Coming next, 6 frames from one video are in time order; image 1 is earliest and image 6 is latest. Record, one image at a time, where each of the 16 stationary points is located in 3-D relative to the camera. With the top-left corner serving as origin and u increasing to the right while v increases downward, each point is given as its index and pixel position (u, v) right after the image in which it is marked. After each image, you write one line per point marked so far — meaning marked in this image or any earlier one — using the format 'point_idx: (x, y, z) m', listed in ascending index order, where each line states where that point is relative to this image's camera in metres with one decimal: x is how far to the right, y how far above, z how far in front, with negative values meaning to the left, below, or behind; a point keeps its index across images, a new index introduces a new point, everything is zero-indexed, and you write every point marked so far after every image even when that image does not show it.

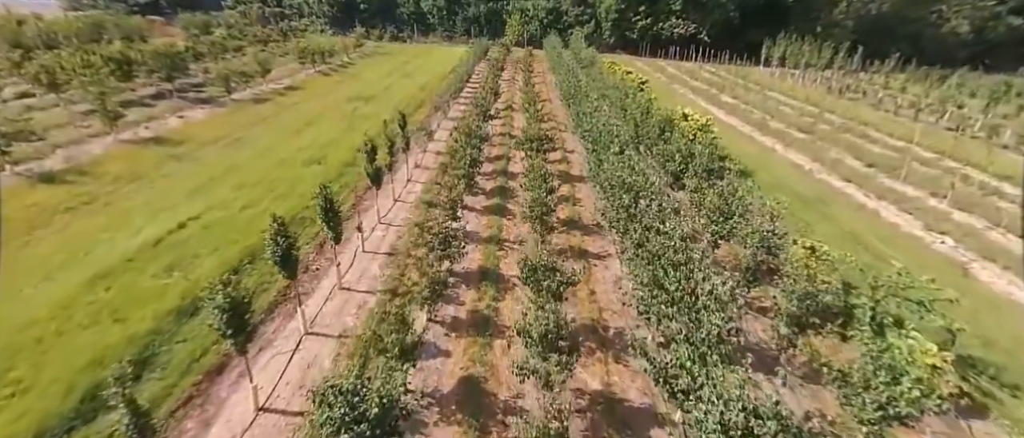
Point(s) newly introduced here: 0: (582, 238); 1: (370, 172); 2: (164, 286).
0: (+2.7, -0.7, +17.1) m
1: (-5.1, +1.7, +16.0) m
2: (-9.2, -1.8, +11.8) m
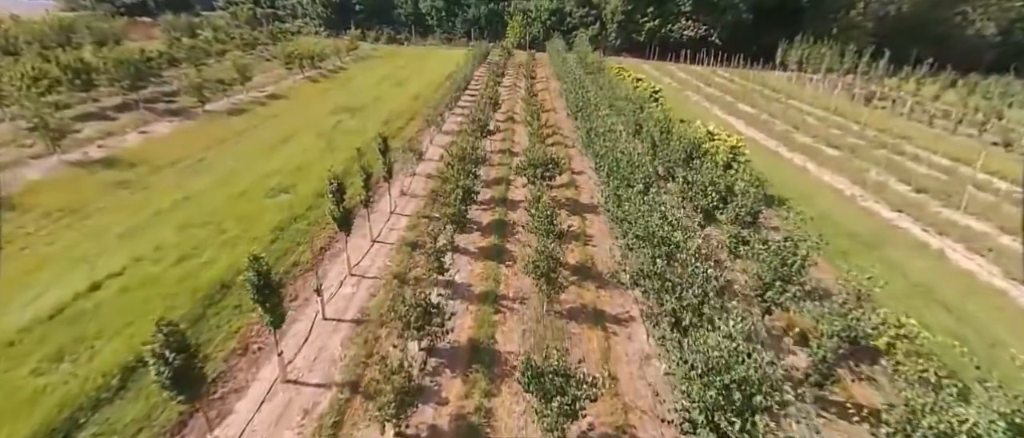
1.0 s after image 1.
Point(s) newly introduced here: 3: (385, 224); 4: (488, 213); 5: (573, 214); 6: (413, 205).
0: (+2.7, -2.3, +14.0) m
1: (-5.1, +0.1, +13.0) m
2: (-9.3, -3.3, +8.8) m
3: (-4.9, -0.2, +17.3) m
4: (-1.0, +0.3, +19.2) m
5: (+2.6, +0.2, +19.4) m
6: (-4.2, +0.6, +19.0) m
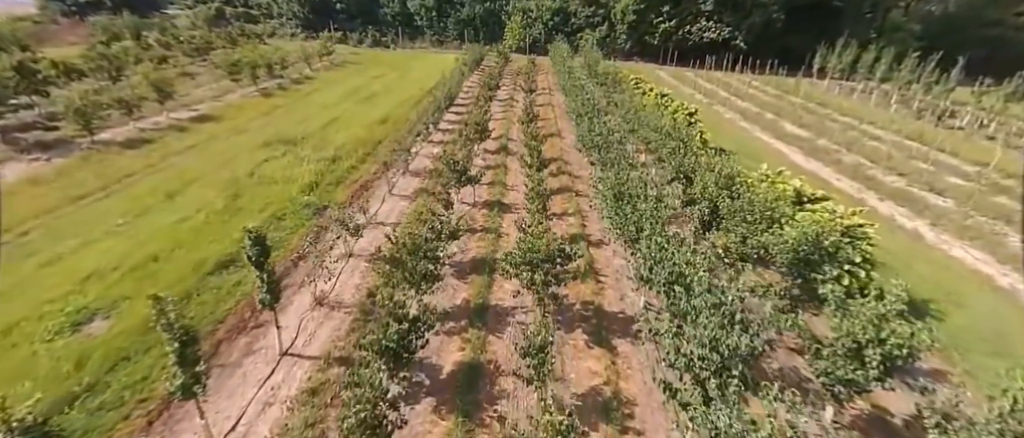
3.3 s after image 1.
0: (+2.2, -5.8, +6.2) m
1: (-5.6, -3.3, +5.2) m
2: (-9.8, -6.8, +1.1) m
3: (-5.4, -3.7, +9.6) m
4: (-1.5, -3.2, +11.4) m
5: (+2.1, -3.3, +11.7) m
6: (-4.7, -2.9, +11.3) m
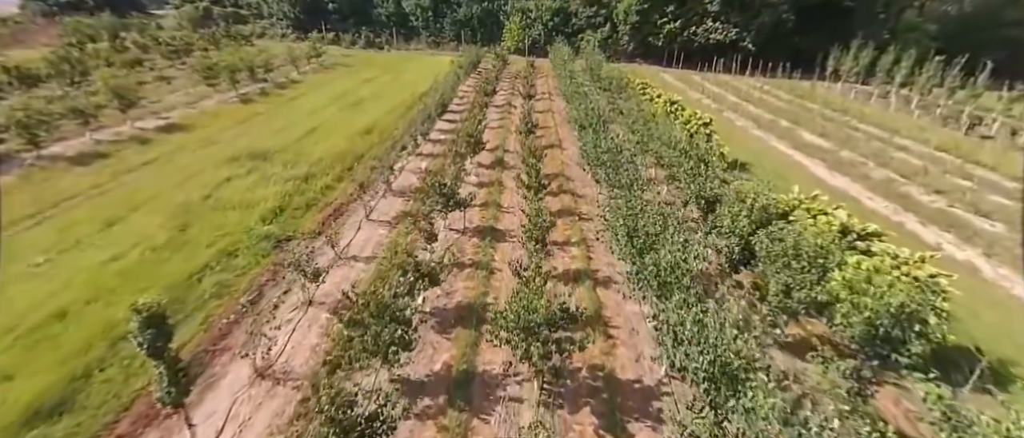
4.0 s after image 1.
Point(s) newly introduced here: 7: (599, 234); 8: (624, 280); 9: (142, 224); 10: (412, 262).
0: (+2.0, -6.9, +3.8) m
1: (-5.9, -4.4, +2.8) m
2: (-10.0, -7.9, -1.4) m
3: (-5.6, -4.8, +7.1) m
4: (-1.7, -4.3, +9.0) m
5: (+1.9, -4.4, +9.2) m
6: (-5.0, -4.0, +8.9) m
7: (+3.3, -0.5, +17.3) m
8: (+3.5, -1.8, +14.3) m
9: (-12.3, -0.2, +14.9) m
10: (-3.0, -1.0, +13.3) m
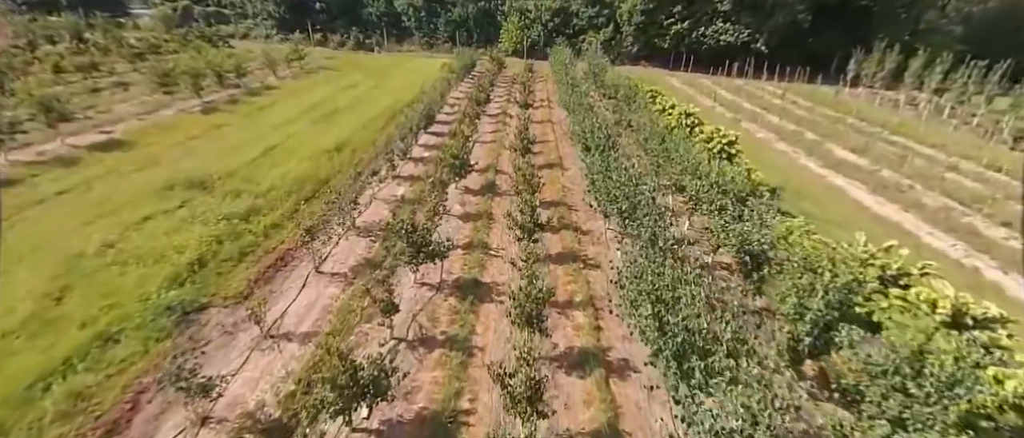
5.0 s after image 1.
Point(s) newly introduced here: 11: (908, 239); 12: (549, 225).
0: (+1.6, -8.5, +0.1) m
1: (-6.3, -6.0, -0.8) m
2: (-10.4, -9.5, -5.0) m
3: (-6.0, -6.4, +3.5) m
4: (-2.1, -5.9, +5.3) m
5: (+1.5, -6.0, +5.6) m
6: (-5.3, -5.6, +5.2) m
7: (+3.0, -2.1, +13.7) m
8: (+3.1, -3.4, +10.7) m
9: (-12.7, -1.8, +11.3) m
10: (-3.4, -2.6, +9.7) m
11: (+16.3, -0.8, +18.3) m
12: (+1.4, -0.2, +17.6) m
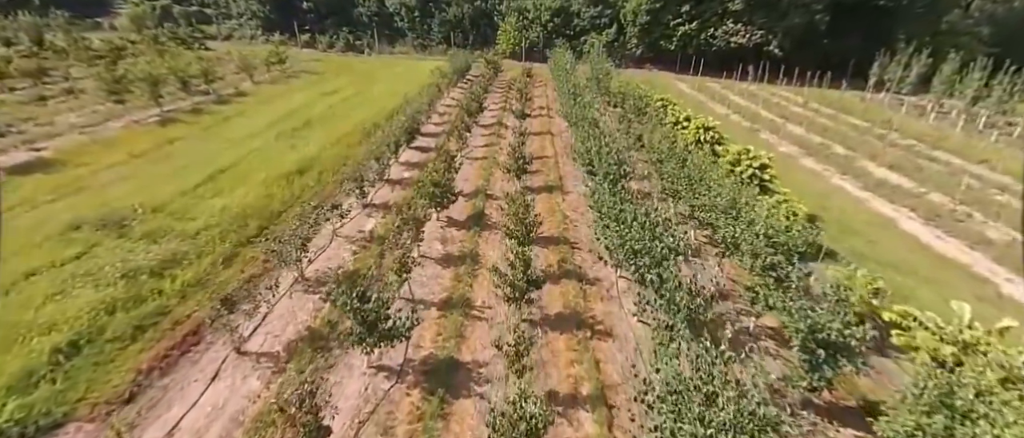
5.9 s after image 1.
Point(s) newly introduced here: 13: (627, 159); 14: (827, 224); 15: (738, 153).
0: (+1.2, -10.0, -3.2) m
1: (-6.6, -7.5, -4.2) m
2: (-10.8, -10.9, -8.3) m
3: (-6.4, -7.8, +0.1) m
4: (-2.4, -7.4, +2.0) m
5: (+1.2, -7.5, +2.2) m
6: (-5.7, -7.1, +1.9) m
7: (+2.6, -3.6, +10.4) m
8: (+2.7, -4.9, +7.4) m
9: (-13.1, -3.2, +8.0) m
10: (-3.8, -4.0, +6.3) m
11: (+16.0, -2.3, +14.9) m
12: (+1.1, -1.7, +14.3) m
13: (+4.9, +2.8, +19.0) m
14: (+13.1, -0.1, +18.4) m
15: (+9.0, +2.6, +17.6) m
